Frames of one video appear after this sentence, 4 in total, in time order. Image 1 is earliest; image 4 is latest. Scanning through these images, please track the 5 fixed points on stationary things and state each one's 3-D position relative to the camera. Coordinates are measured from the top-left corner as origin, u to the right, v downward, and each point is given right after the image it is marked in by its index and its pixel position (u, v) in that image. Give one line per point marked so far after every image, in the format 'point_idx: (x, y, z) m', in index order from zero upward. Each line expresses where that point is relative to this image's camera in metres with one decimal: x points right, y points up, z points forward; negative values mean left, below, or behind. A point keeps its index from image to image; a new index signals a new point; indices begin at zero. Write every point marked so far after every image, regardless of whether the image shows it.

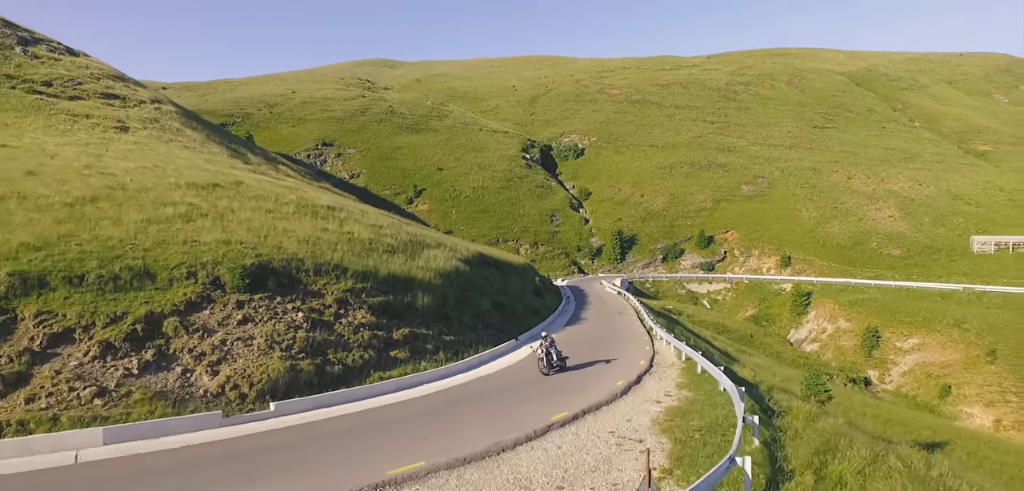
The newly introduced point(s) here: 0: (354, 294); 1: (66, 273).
0: (-4.1, -1.2, +15.7) m
1: (-8.9, -0.5, +12.5) m
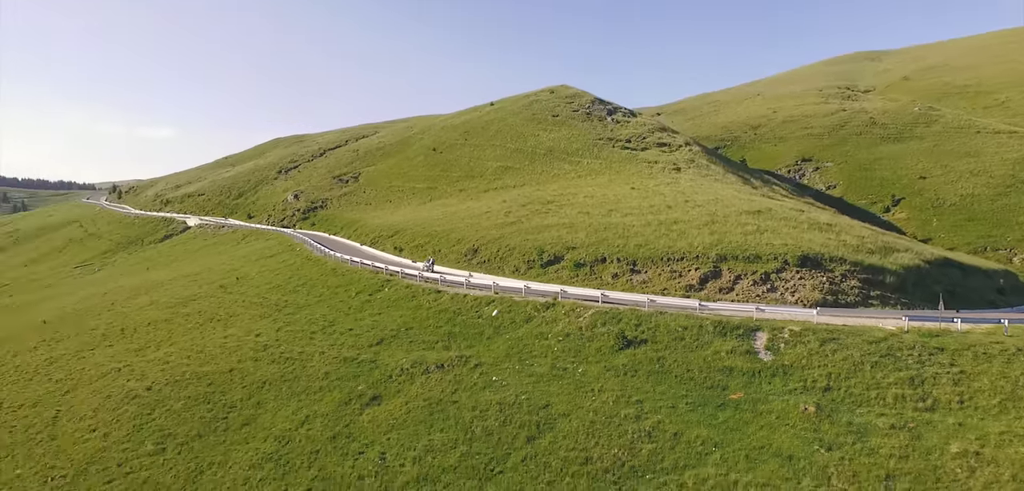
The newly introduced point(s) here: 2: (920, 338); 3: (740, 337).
0: (+17.2, -1.3, +31.4) m
1: (+11.5, -0.4, +32.1) m
2: (+12.3, -2.8, +18.5) m
3: (+7.3, -2.9, +19.7) m
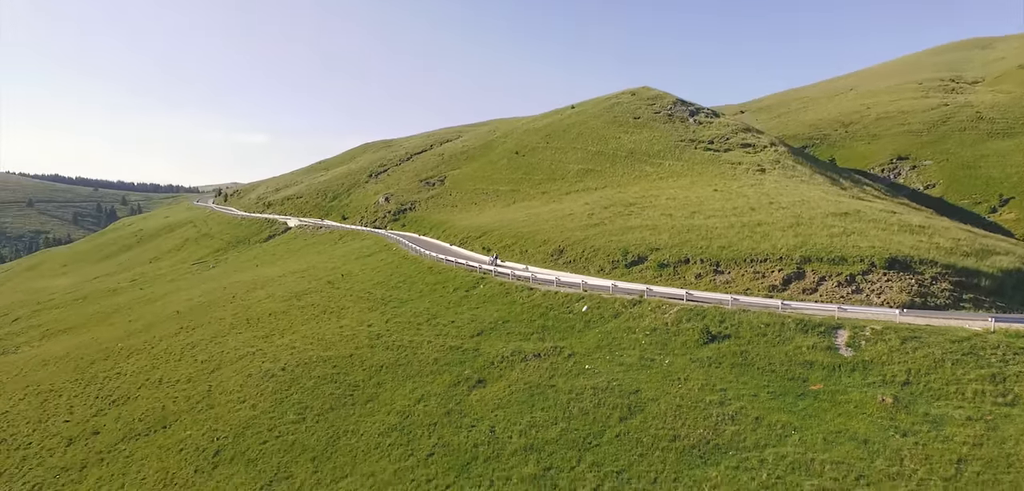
0: (+21.8, -1.5, +31.2) m
1: (+16.2, -0.5, +32.6) m
2: (+15.2, -2.9, +19.1) m
3: (+10.4, -3.0, +20.8) m
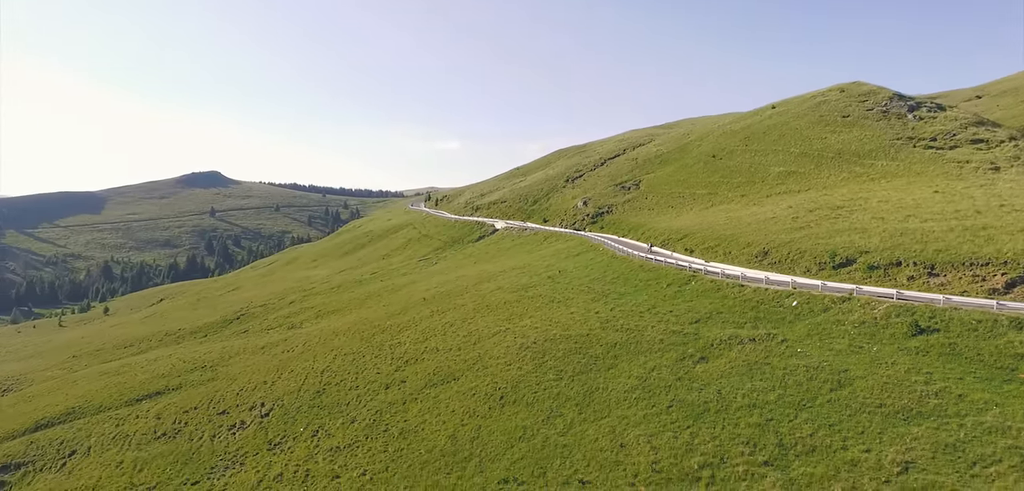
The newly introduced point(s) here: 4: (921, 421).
0: (+33.0, -1.8, +29.3) m
1: (+28.1, -0.8, +32.2) m
2: (+23.3, -3.1, +19.5) m
3: (+19.2, -3.1, +22.5) m
4: (+12.7, -5.5, +19.2) m
